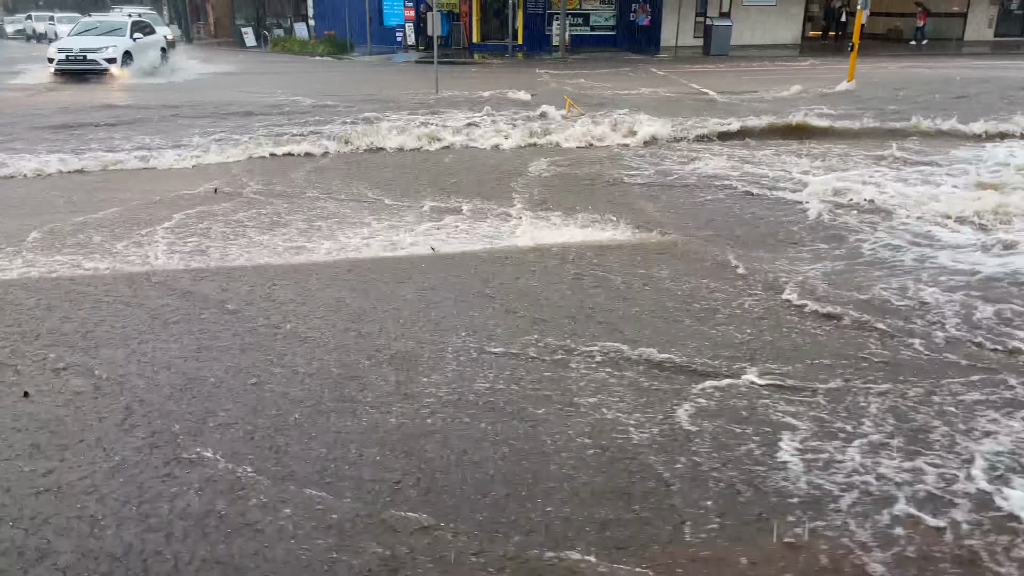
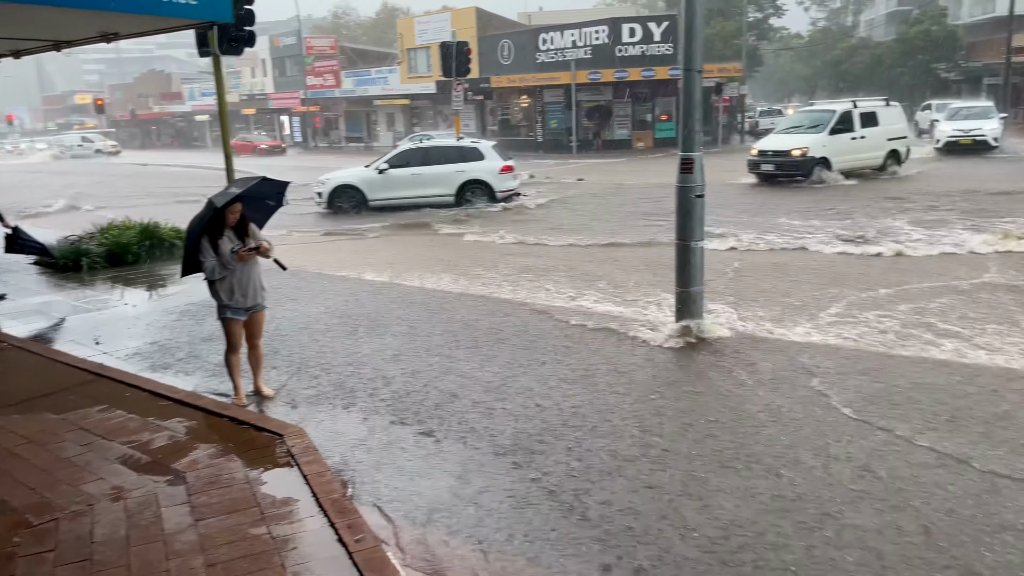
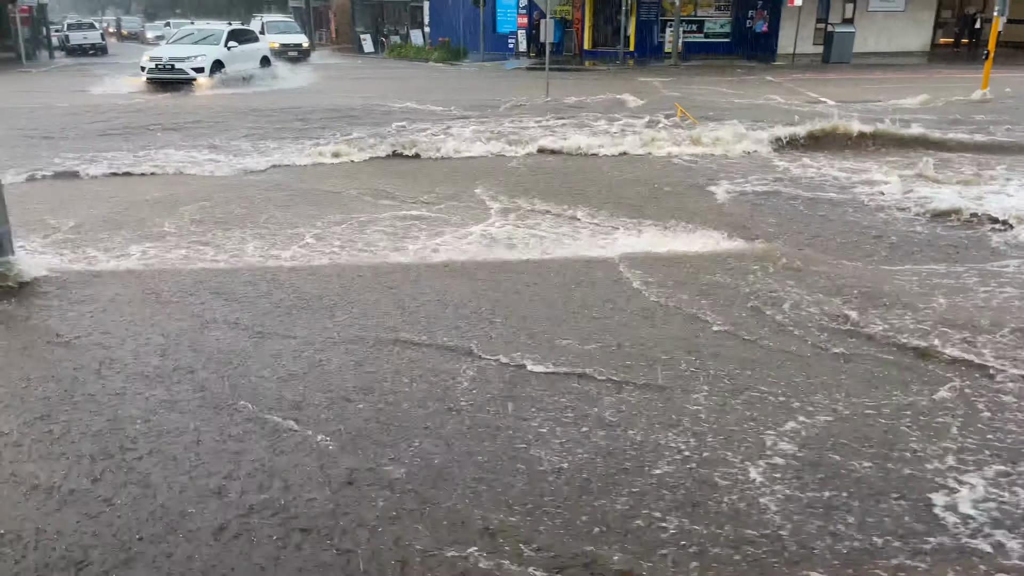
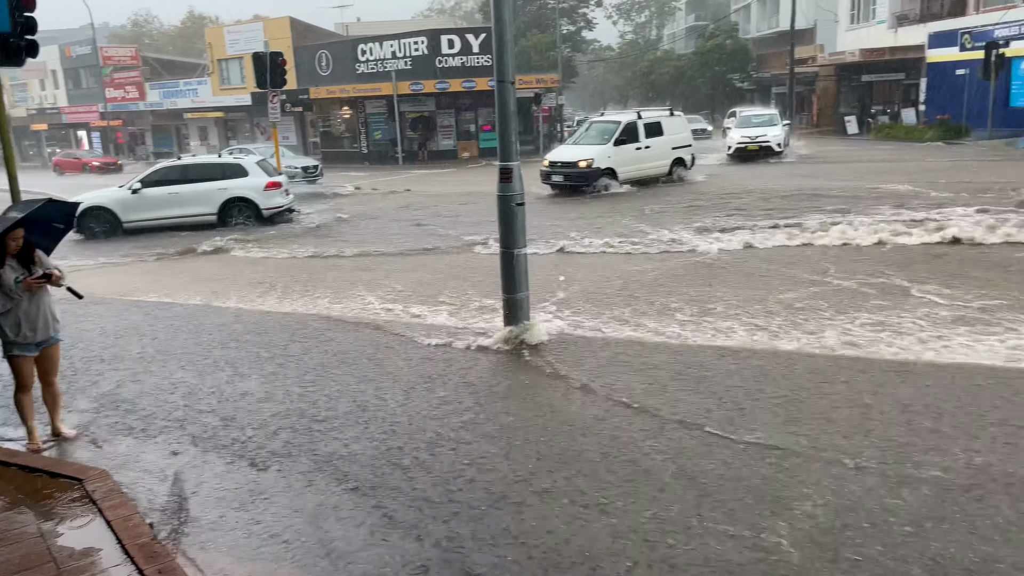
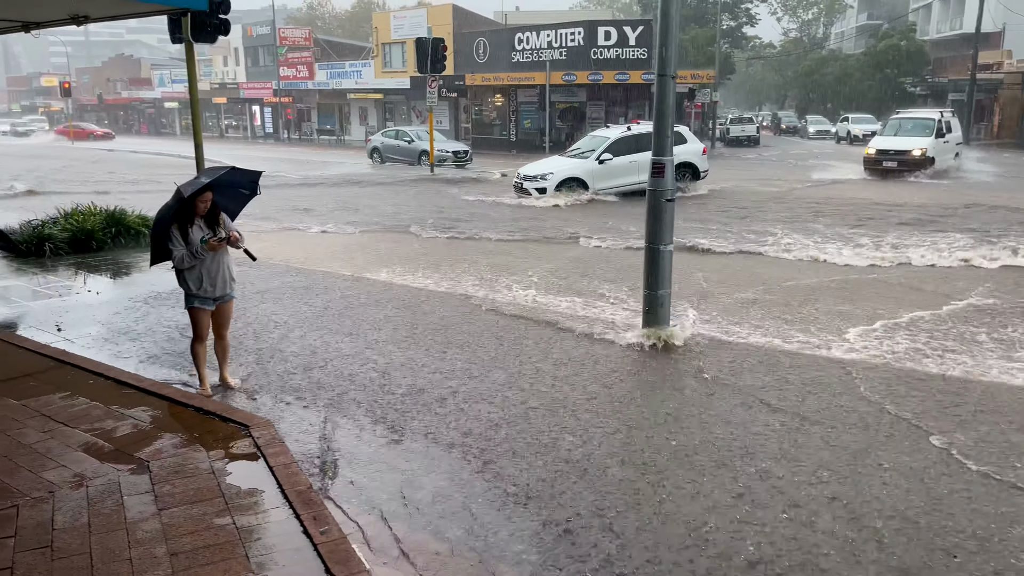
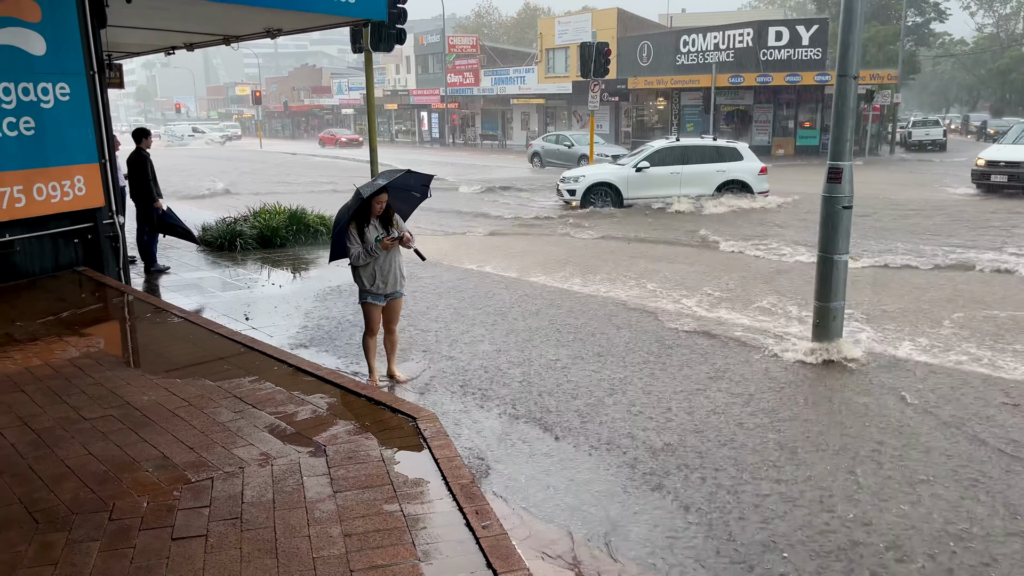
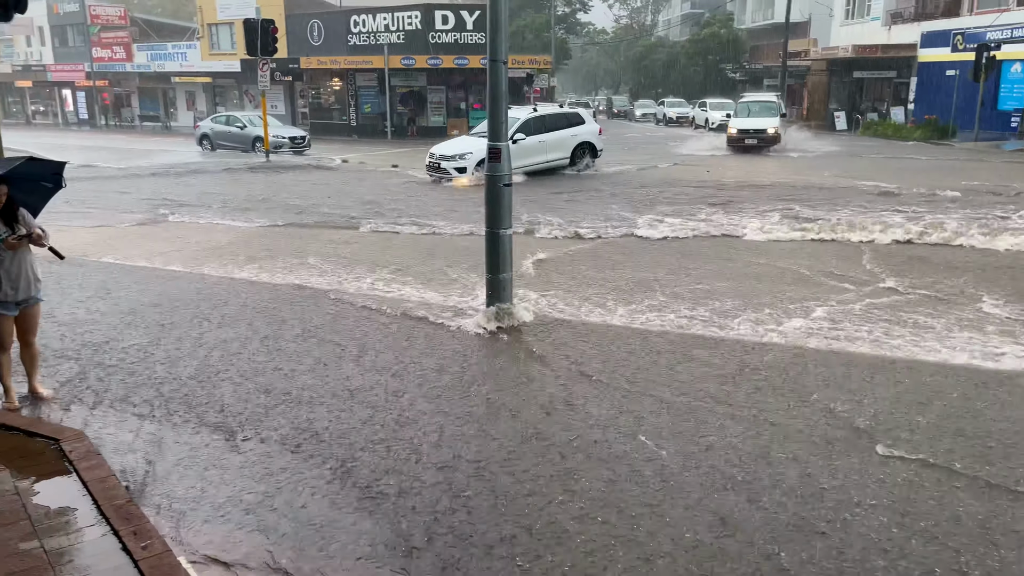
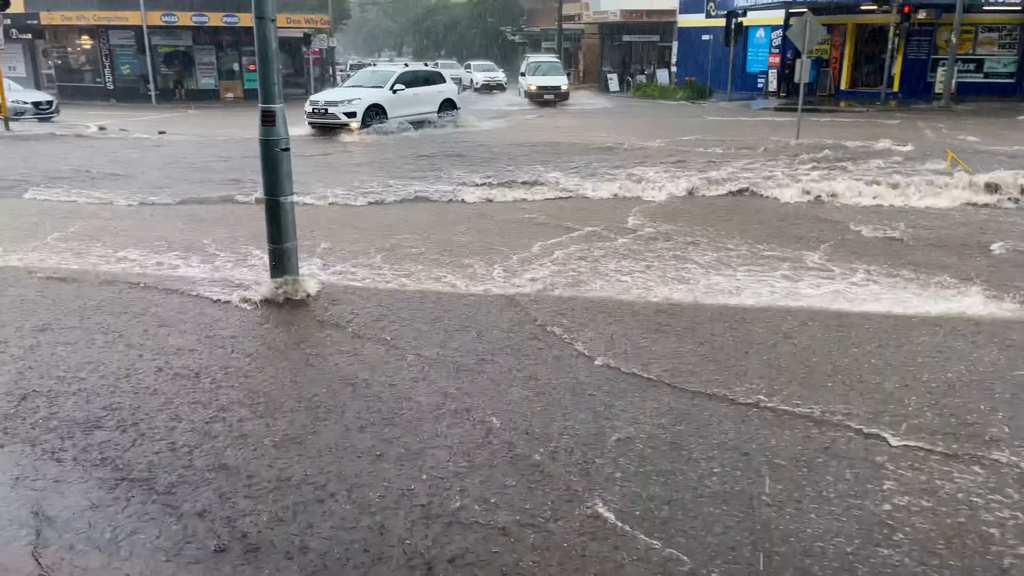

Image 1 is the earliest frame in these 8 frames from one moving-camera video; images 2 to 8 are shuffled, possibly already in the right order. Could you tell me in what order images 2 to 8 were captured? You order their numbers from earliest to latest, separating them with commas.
3, 8, 7, 5, 6, 2, 4
